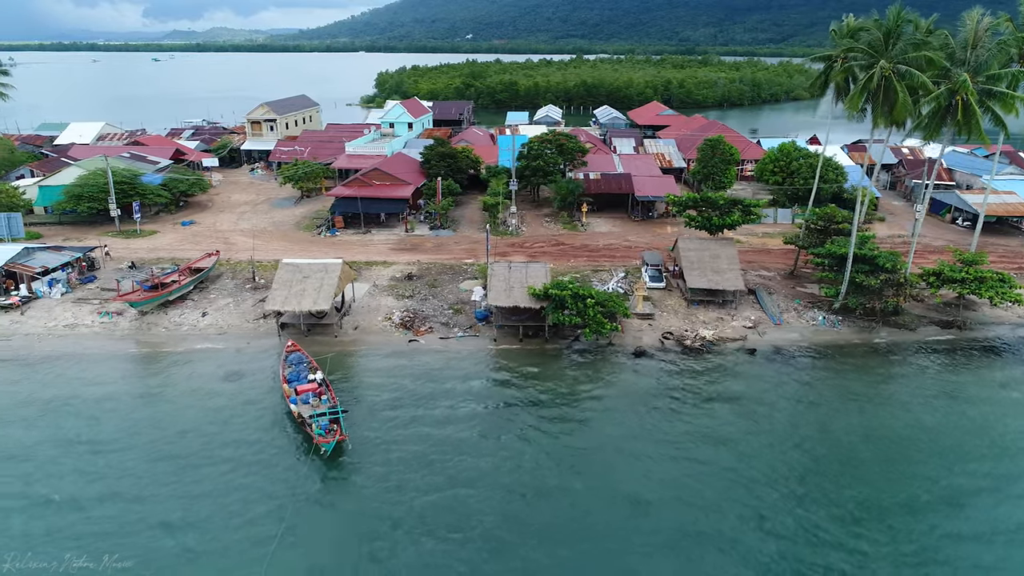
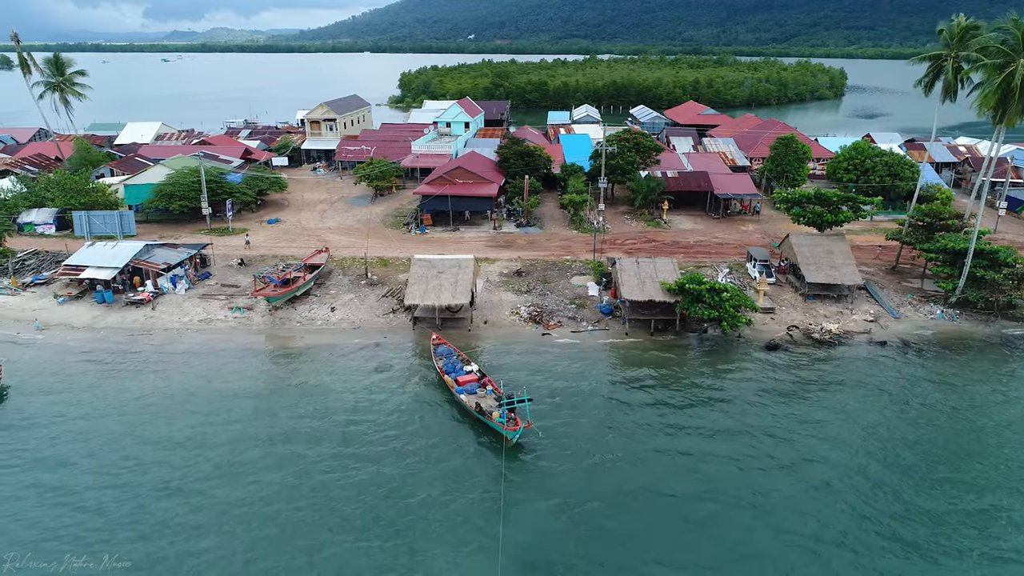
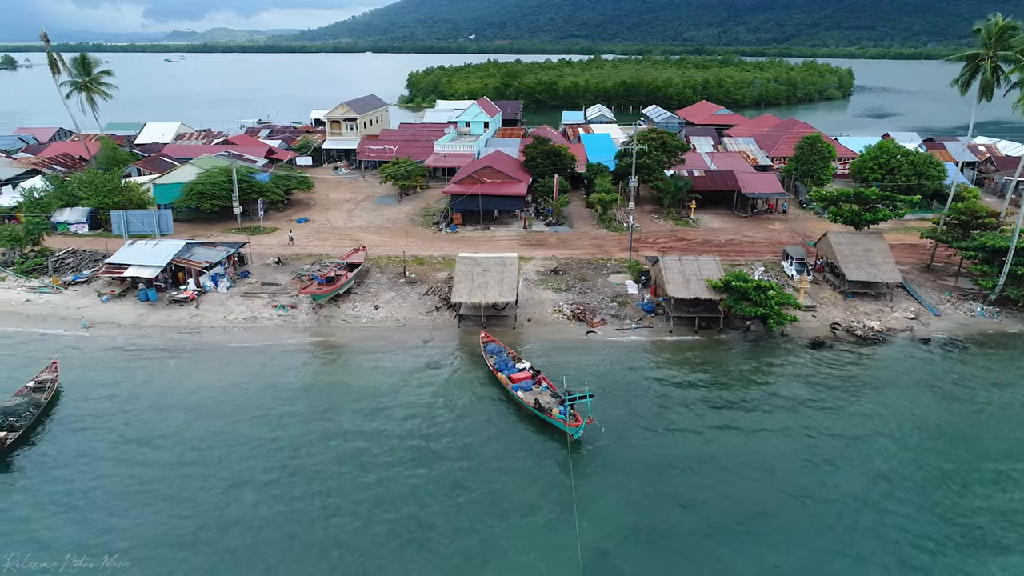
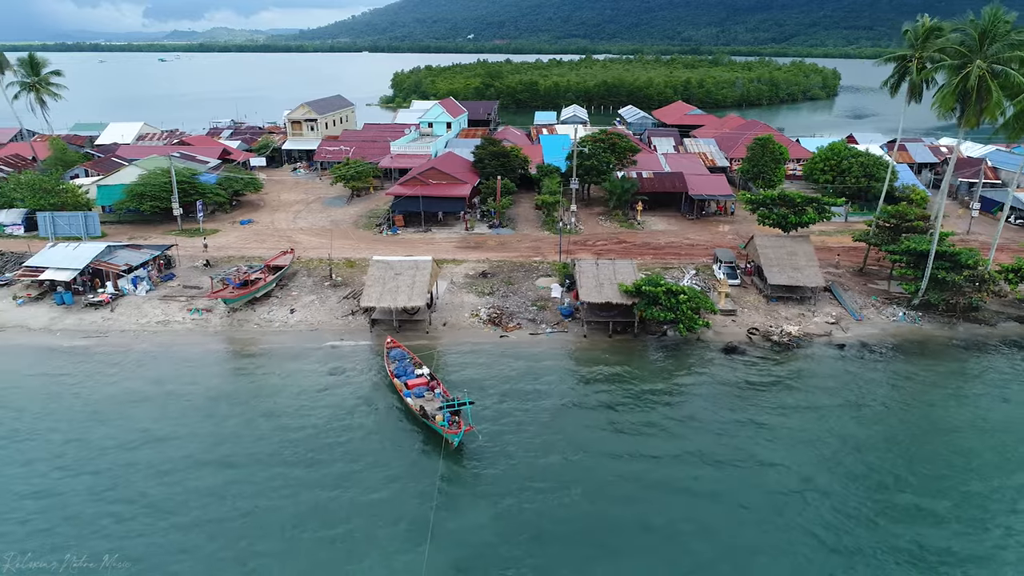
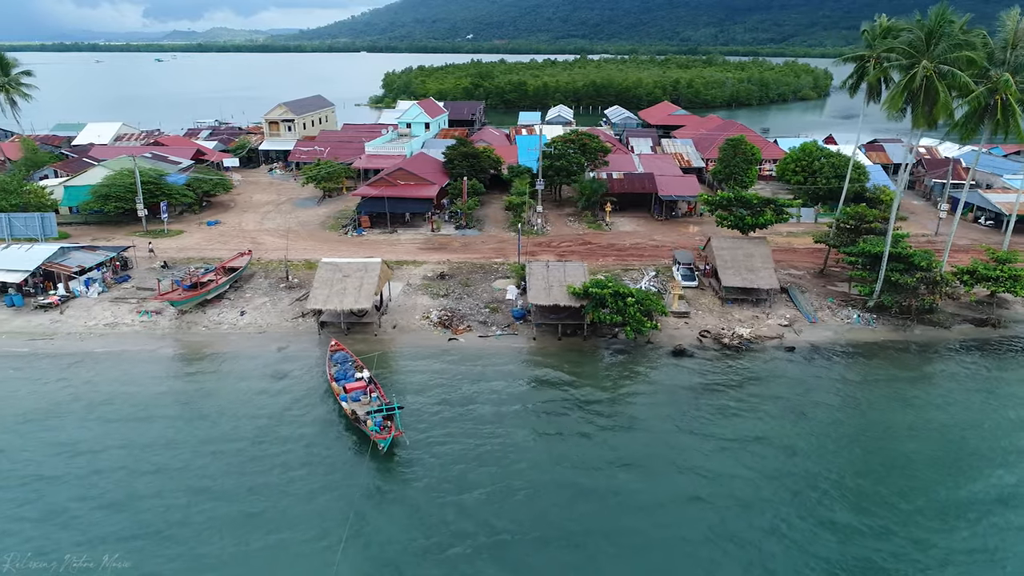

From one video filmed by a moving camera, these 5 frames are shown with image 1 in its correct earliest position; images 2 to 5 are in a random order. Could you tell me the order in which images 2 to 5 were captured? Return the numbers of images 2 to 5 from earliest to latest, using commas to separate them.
5, 4, 2, 3
